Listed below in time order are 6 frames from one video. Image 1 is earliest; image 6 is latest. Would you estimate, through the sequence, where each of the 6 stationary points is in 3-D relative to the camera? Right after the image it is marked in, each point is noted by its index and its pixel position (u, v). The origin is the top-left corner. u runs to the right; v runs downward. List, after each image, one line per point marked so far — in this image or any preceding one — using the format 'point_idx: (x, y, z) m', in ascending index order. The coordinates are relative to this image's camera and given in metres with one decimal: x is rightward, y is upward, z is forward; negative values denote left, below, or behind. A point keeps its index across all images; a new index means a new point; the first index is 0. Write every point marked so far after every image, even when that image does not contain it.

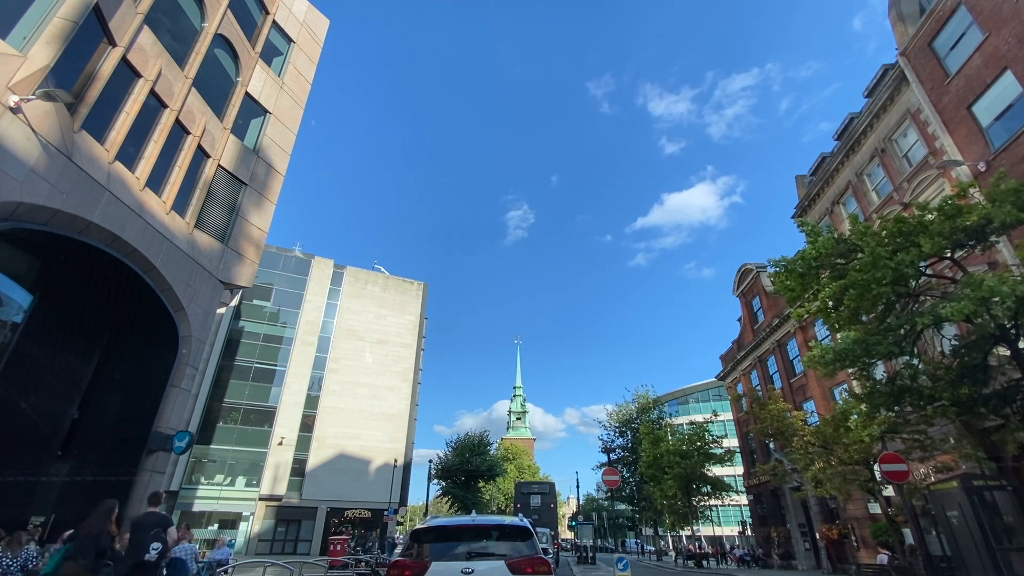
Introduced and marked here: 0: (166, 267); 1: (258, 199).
0: (-10.5, +0.6, +14.7) m
1: (-10.2, +3.6, +19.3) m
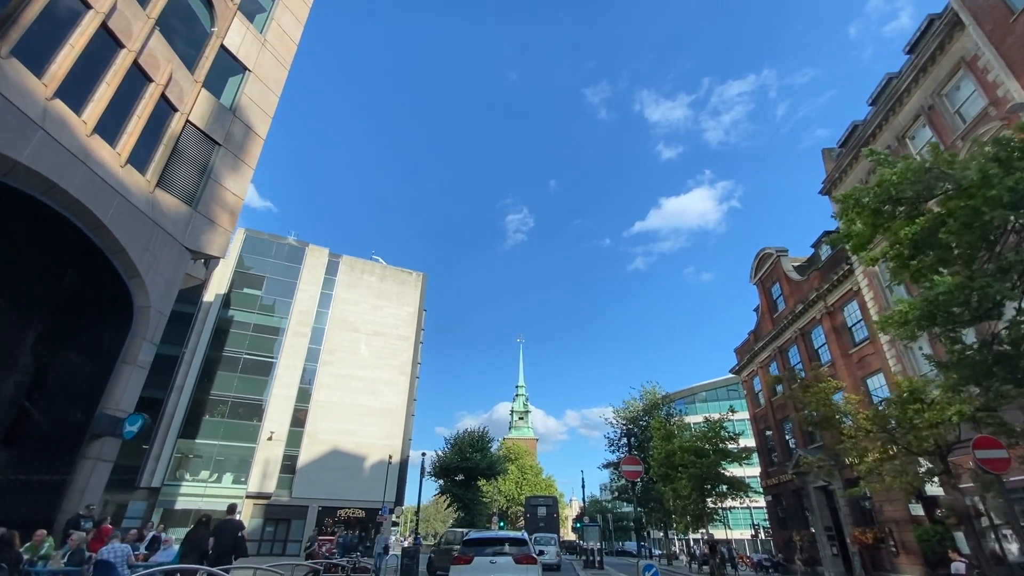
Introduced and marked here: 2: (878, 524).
0: (-10.5, +1.6, +12.8) m
1: (-10.1, +4.6, +17.5) m
2: (+15.2, -9.8, +20.0) m
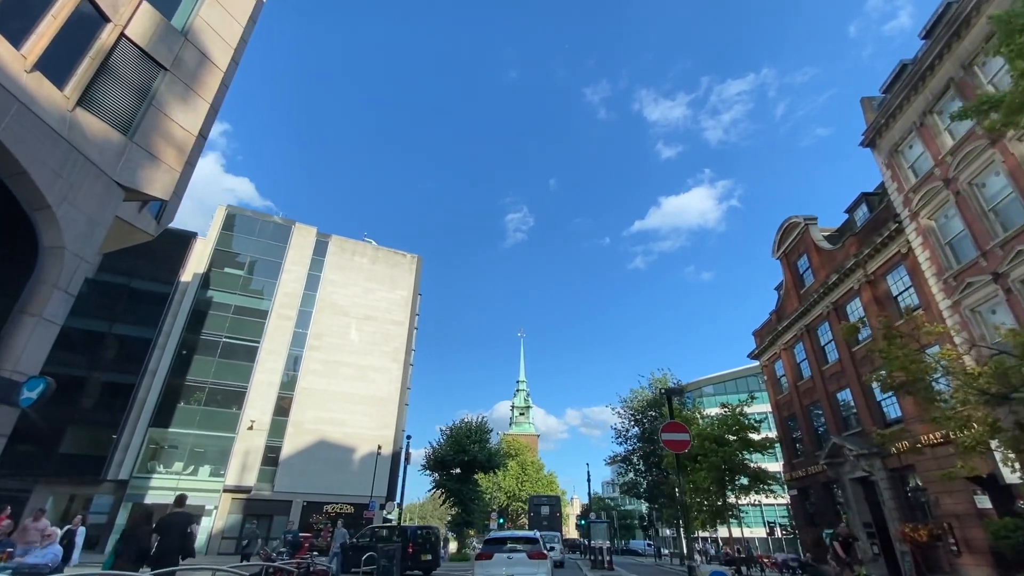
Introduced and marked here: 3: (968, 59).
0: (-10.5, +3.1, +10.2) m
1: (-10.1, +6.1, +14.9) m
2: (+15.1, -8.4, +17.3) m
3: (+14.7, +7.3, +15.5) m
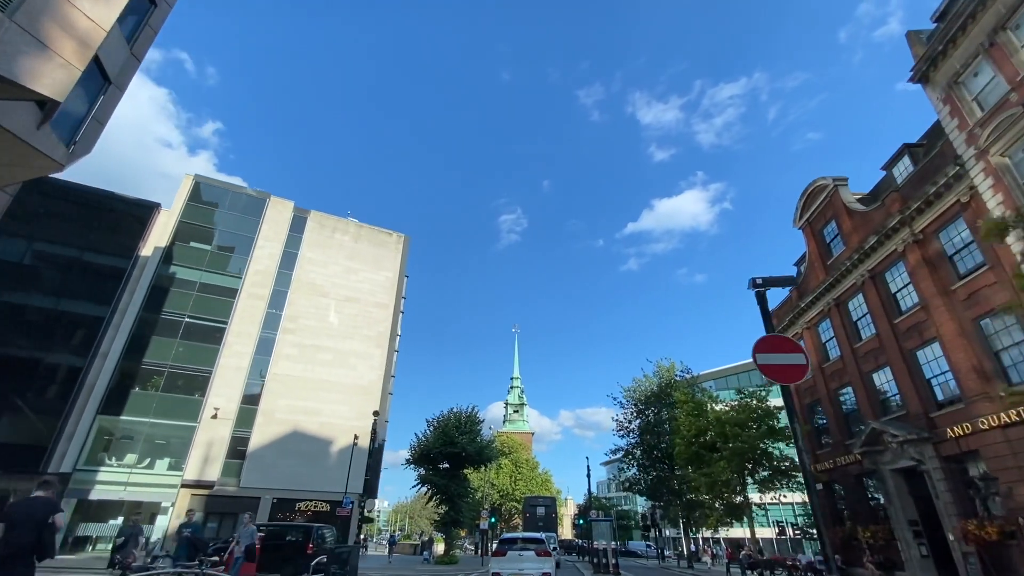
0: (-10.6, +4.7, +7.2) m
1: (-10.2, +7.7, +11.9) m
2: (+14.9, -6.9, +14.6) m
3: (+14.5, +8.8, +12.8) m
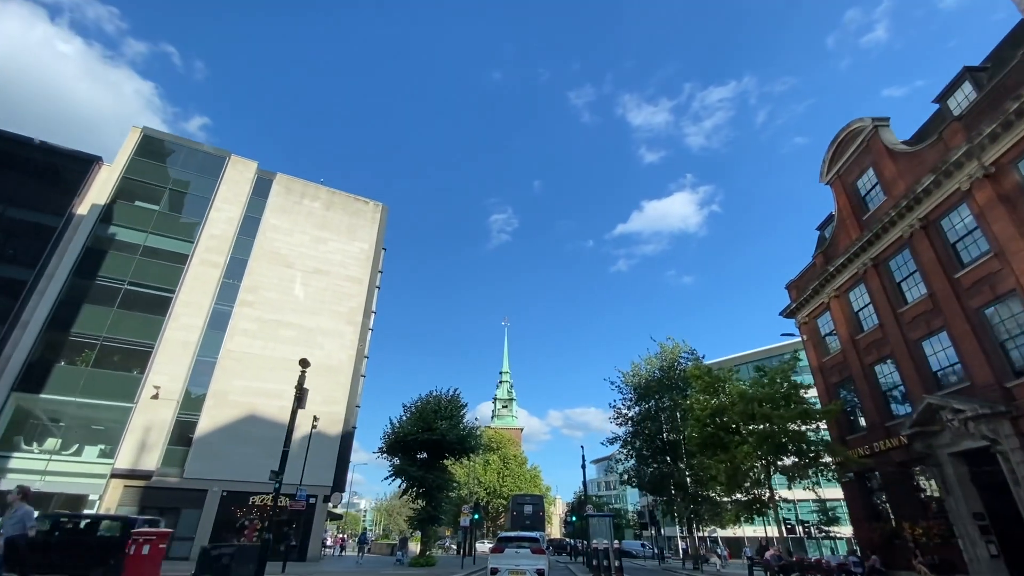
0: (-10.7, +6.7, +3.5) m
1: (-10.4, +9.6, +8.2) m
2: (+14.5, -5.2, +11.5) m
3: (+14.3, +10.5, +9.7) m
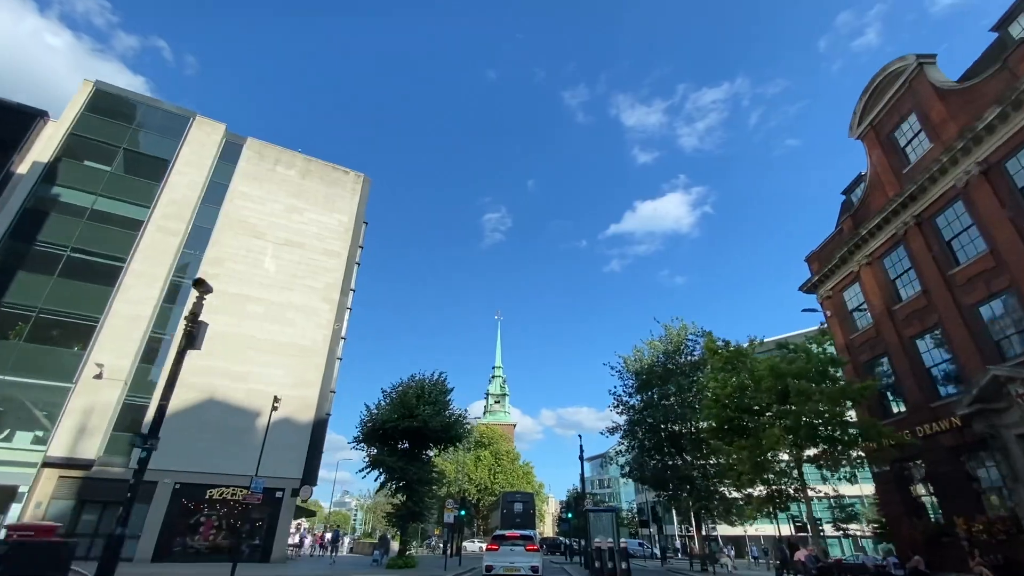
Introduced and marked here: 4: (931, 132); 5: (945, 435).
0: (-10.8, +8.2, +0.7) m
1: (-10.5, +11.1, +5.4) m
2: (+14.2, -3.8, +9.1) m
3: (+14.2, +11.9, +7.2) m
4: (+14.5, +5.5, +16.7) m
5: (+14.0, -4.8, +15.7) m
